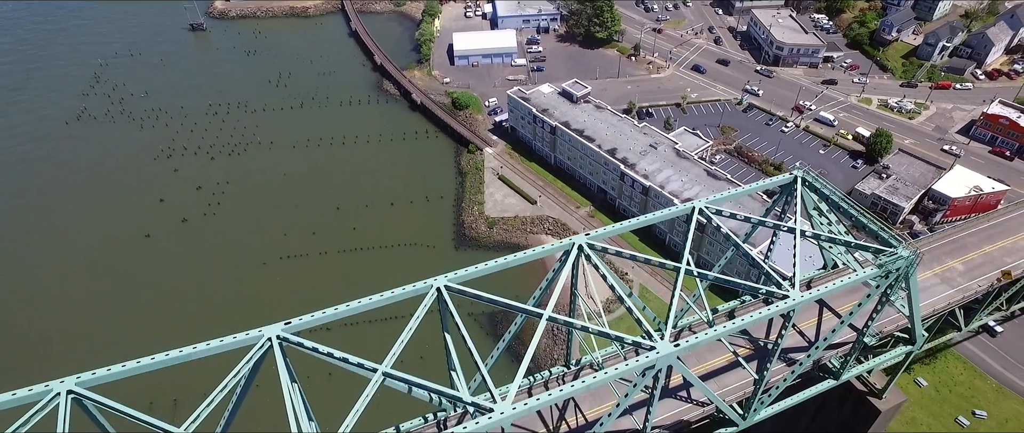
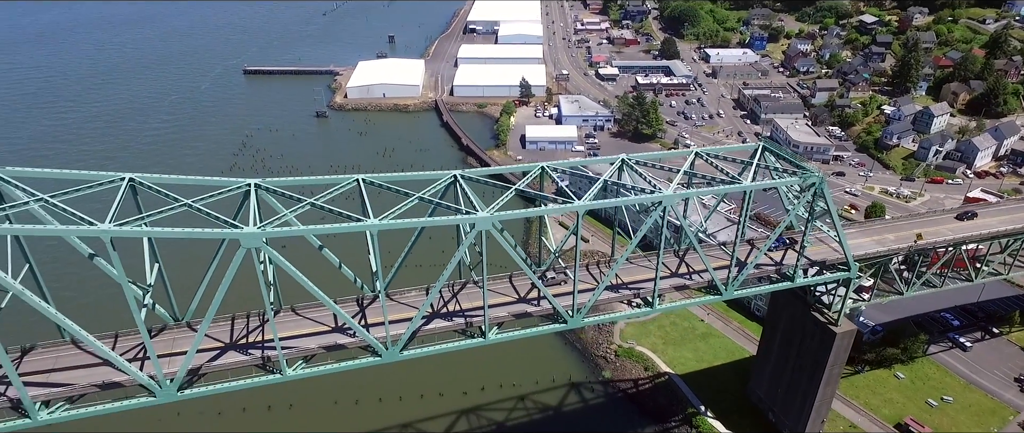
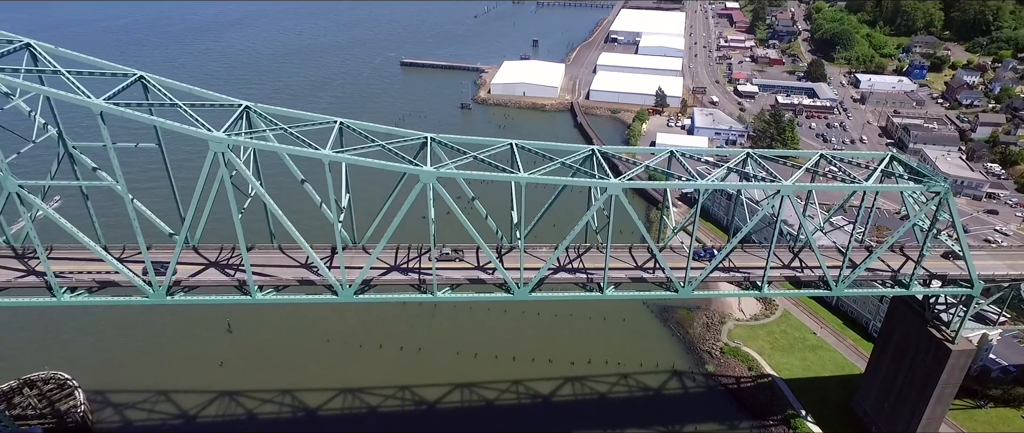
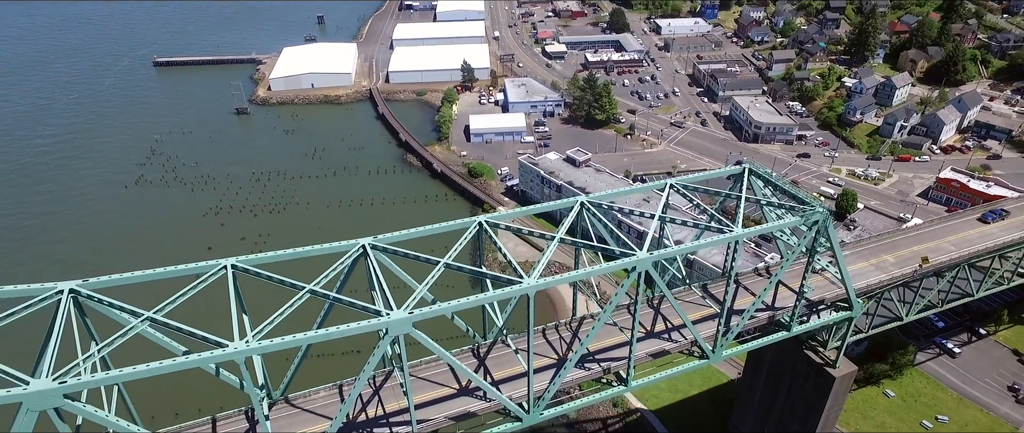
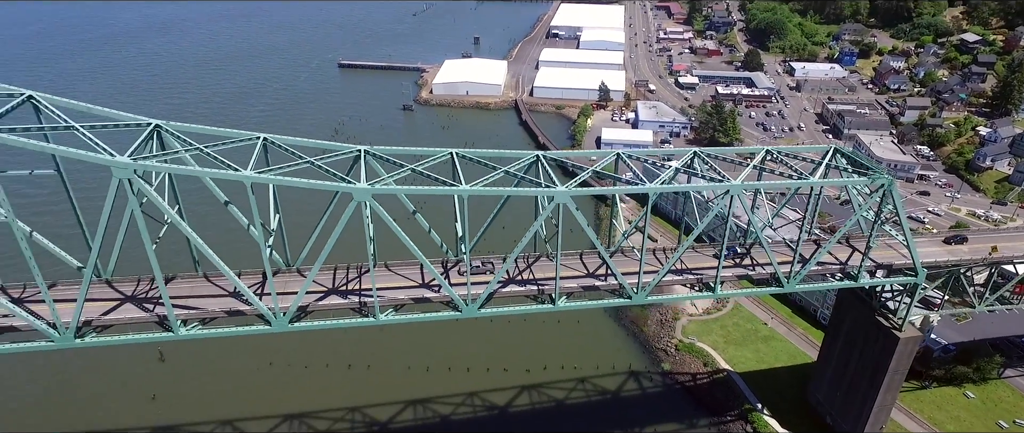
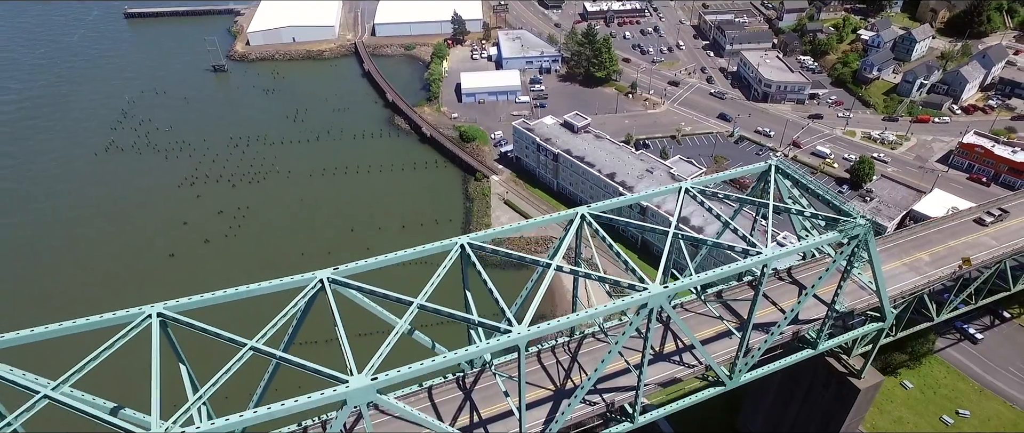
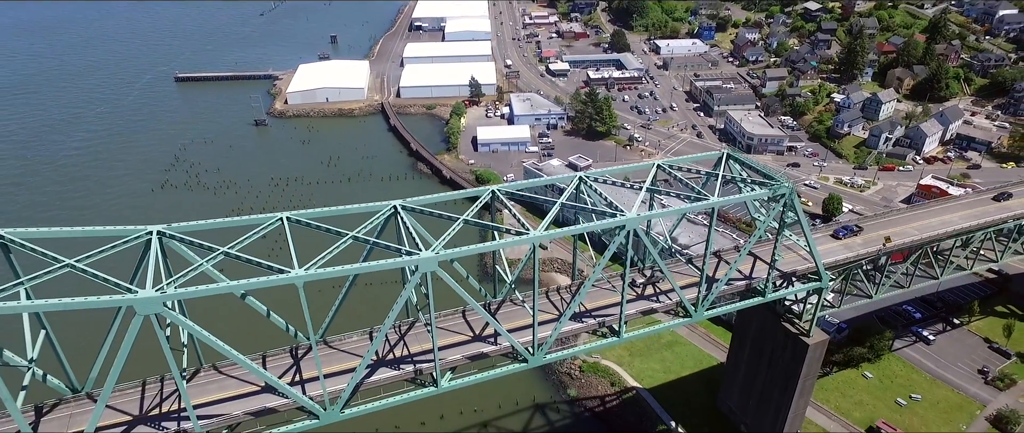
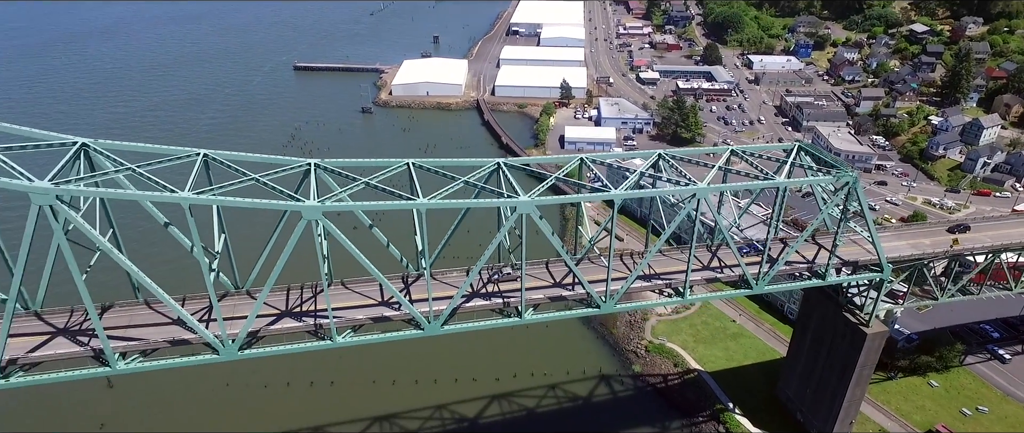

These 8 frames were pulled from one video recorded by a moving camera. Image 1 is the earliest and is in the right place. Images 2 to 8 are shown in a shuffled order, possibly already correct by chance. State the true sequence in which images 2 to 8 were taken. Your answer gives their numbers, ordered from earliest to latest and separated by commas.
6, 4, 7, 2, 8, 5, 3
